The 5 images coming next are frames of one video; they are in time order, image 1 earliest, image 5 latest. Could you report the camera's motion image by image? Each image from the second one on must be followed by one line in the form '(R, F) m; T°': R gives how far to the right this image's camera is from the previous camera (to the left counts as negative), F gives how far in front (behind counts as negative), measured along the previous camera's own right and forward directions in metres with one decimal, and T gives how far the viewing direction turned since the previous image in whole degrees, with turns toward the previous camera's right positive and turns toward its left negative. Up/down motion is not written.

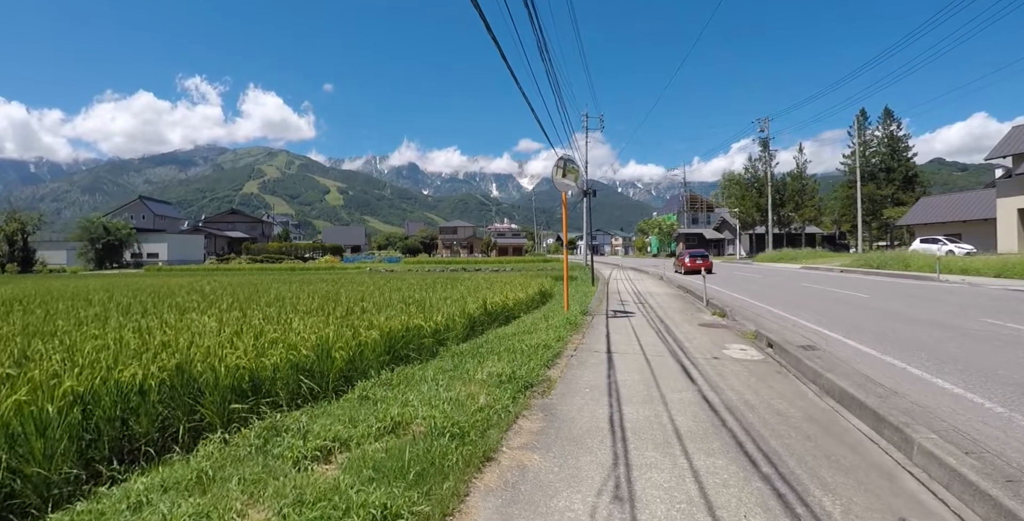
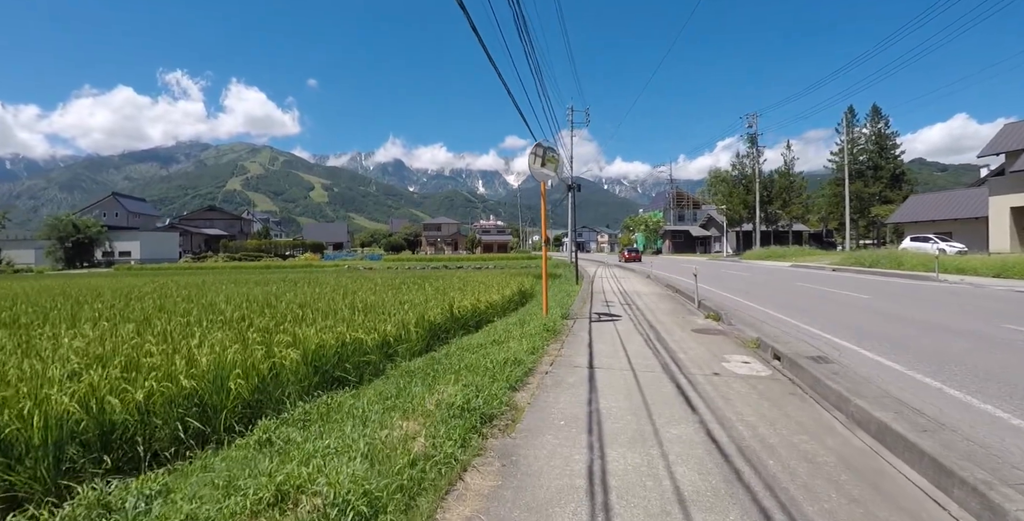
(+0.3, +1.1) m; +2°
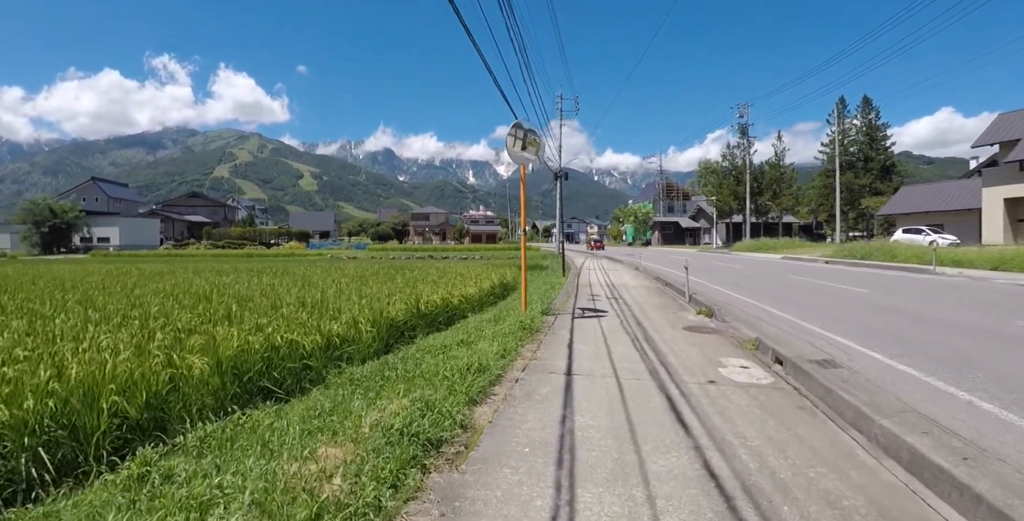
(+0.2, +0.8) m; +1°
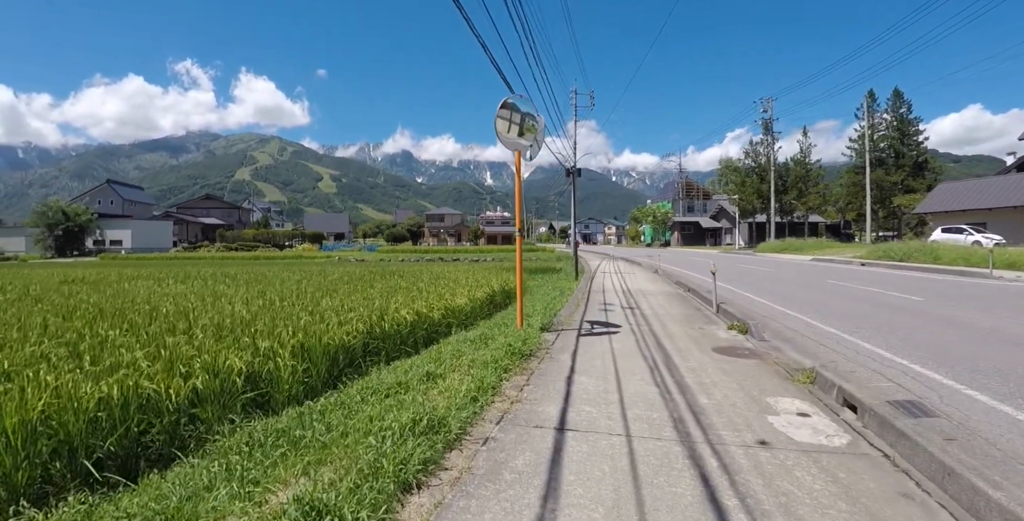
(+0.3, +1.4) m; -2°
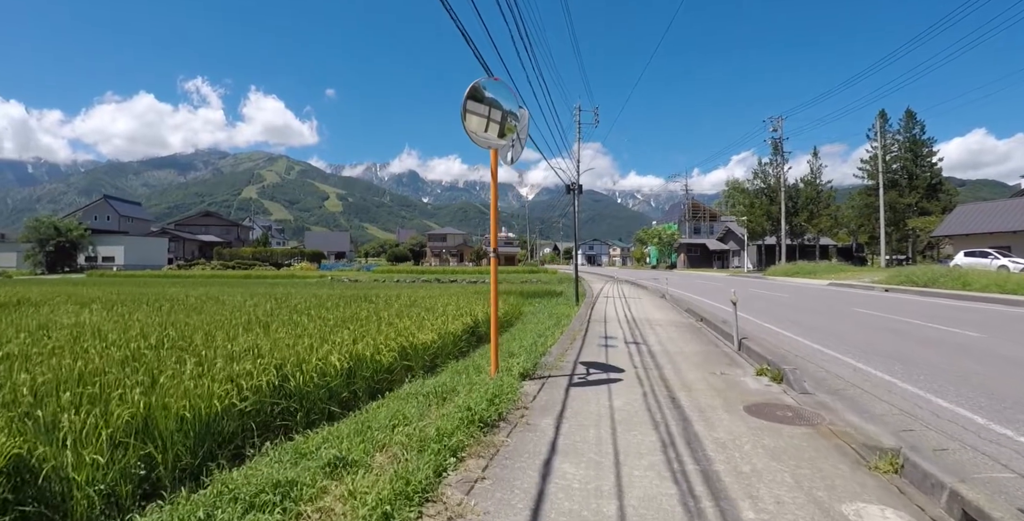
(+0.3, +1.4) m; -1°
